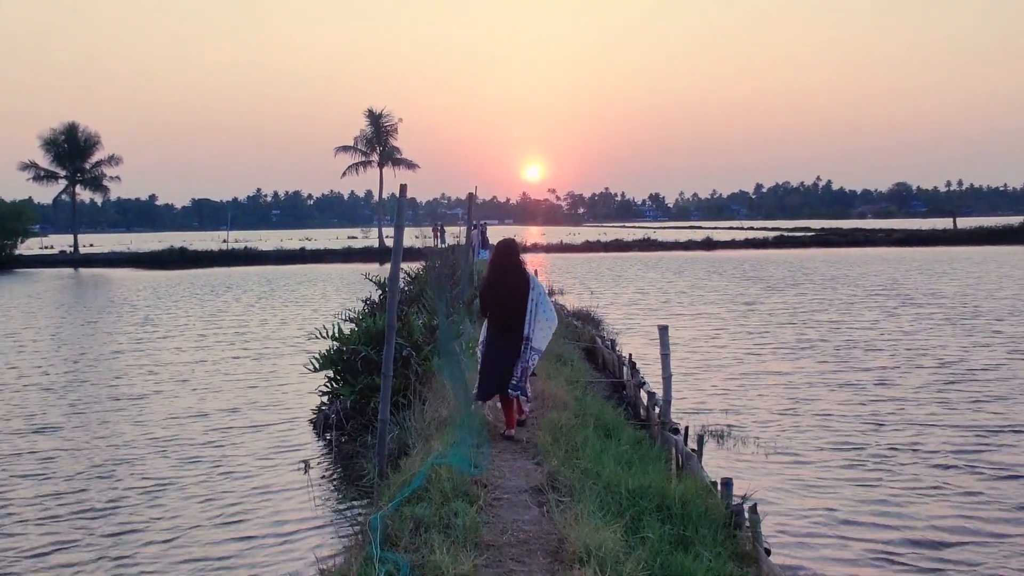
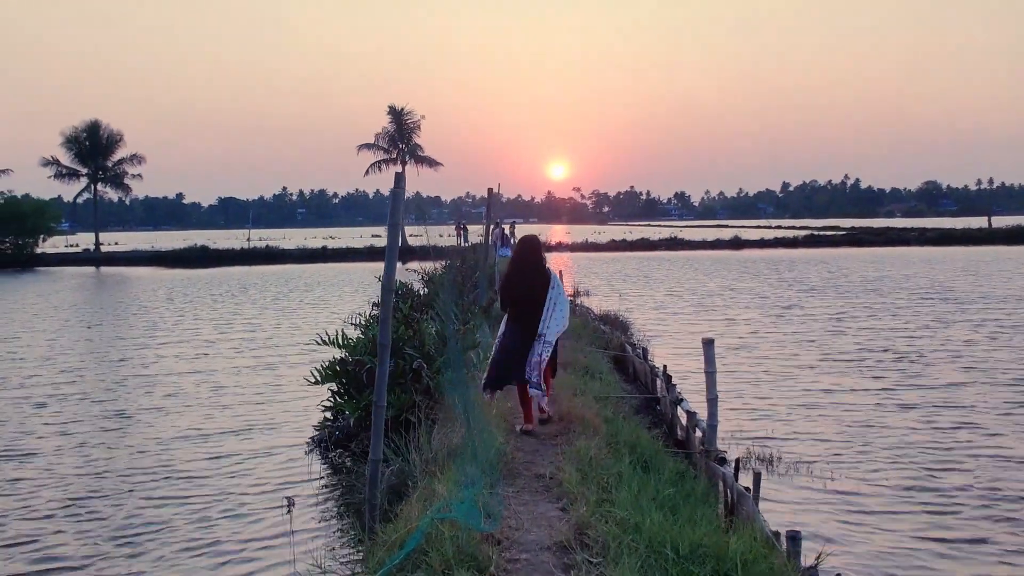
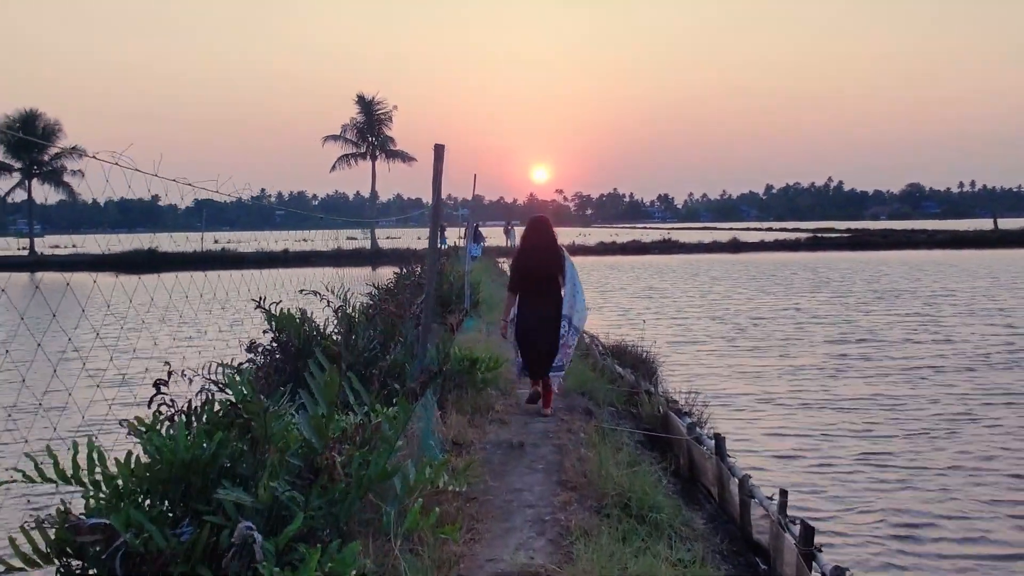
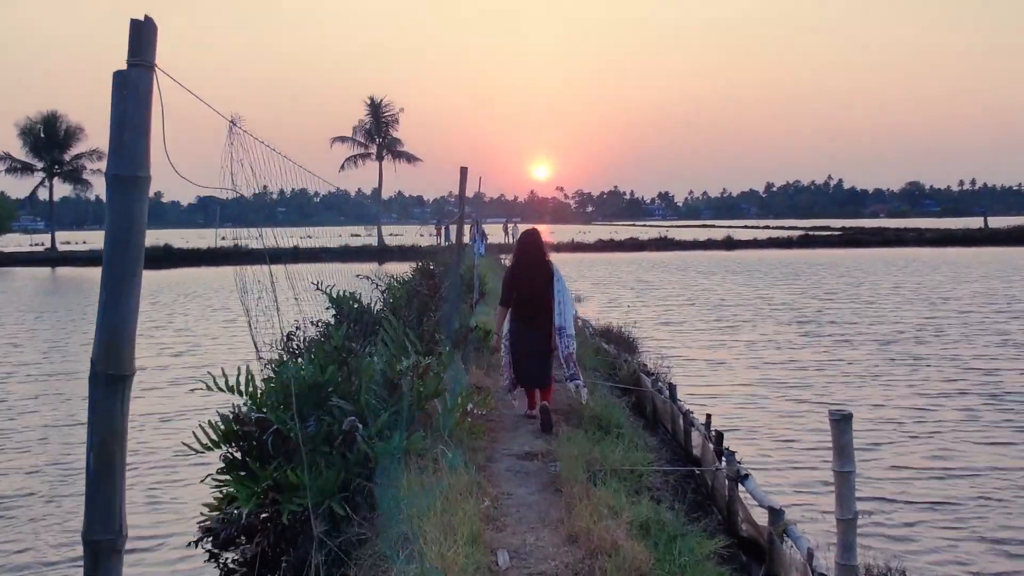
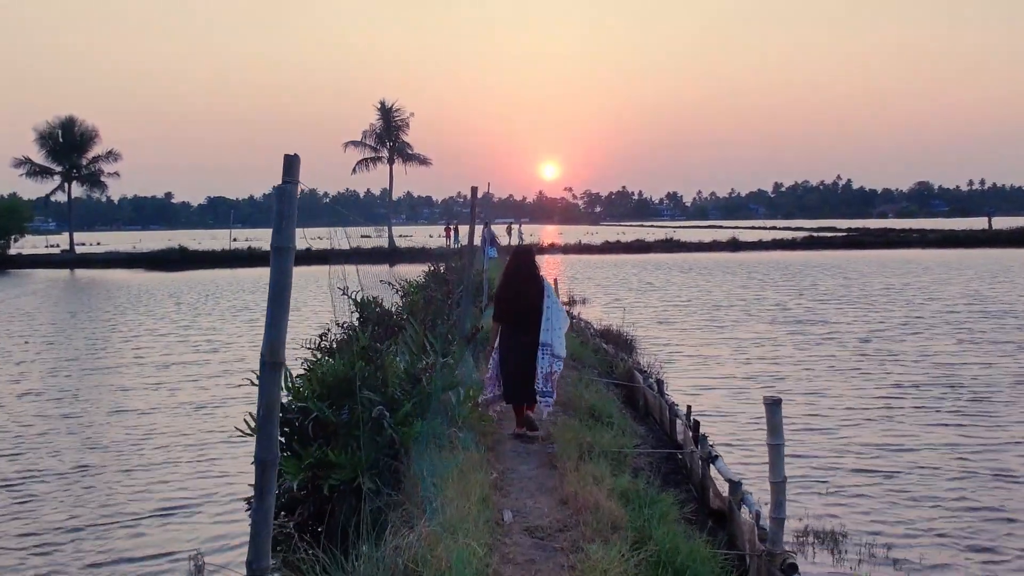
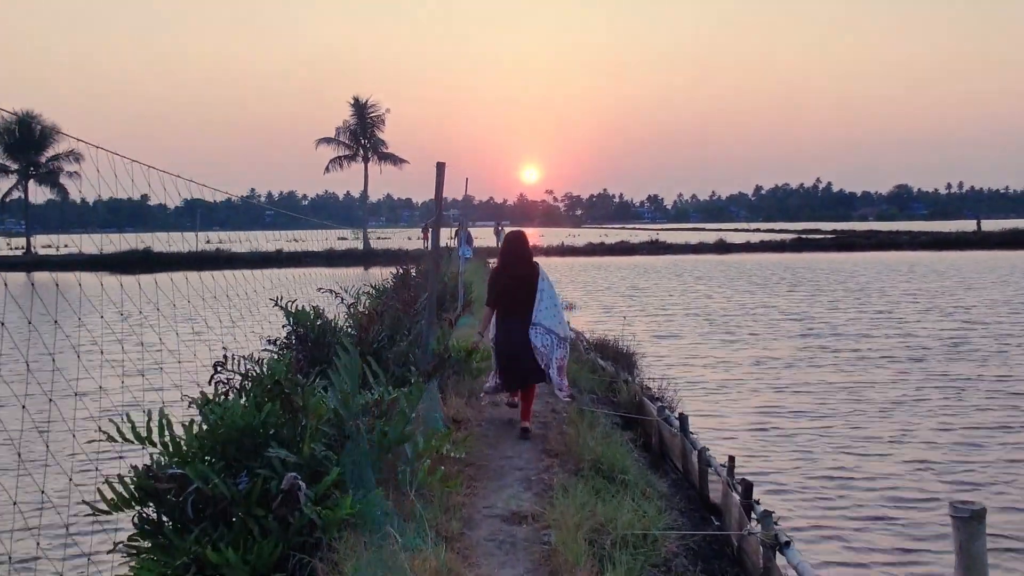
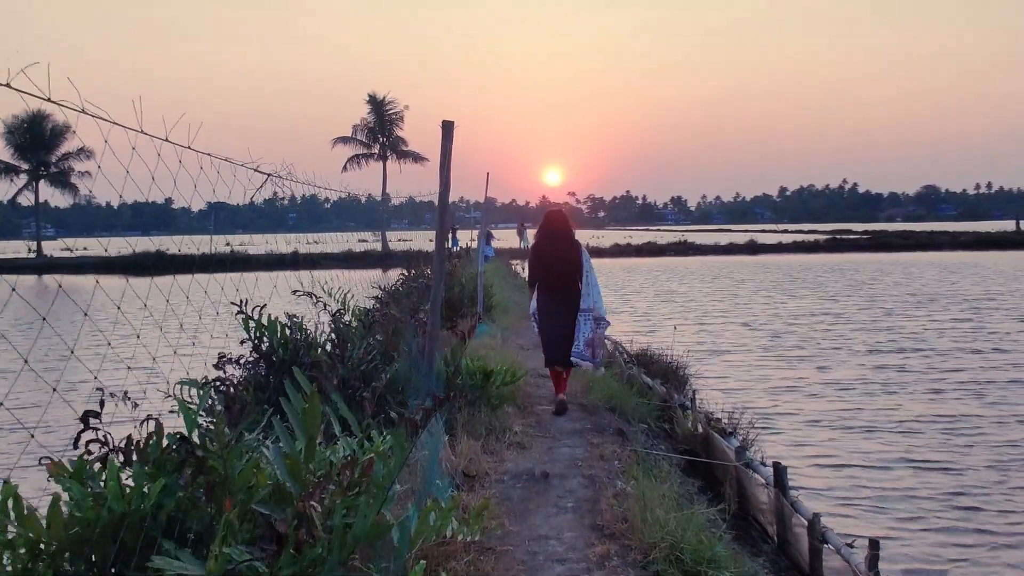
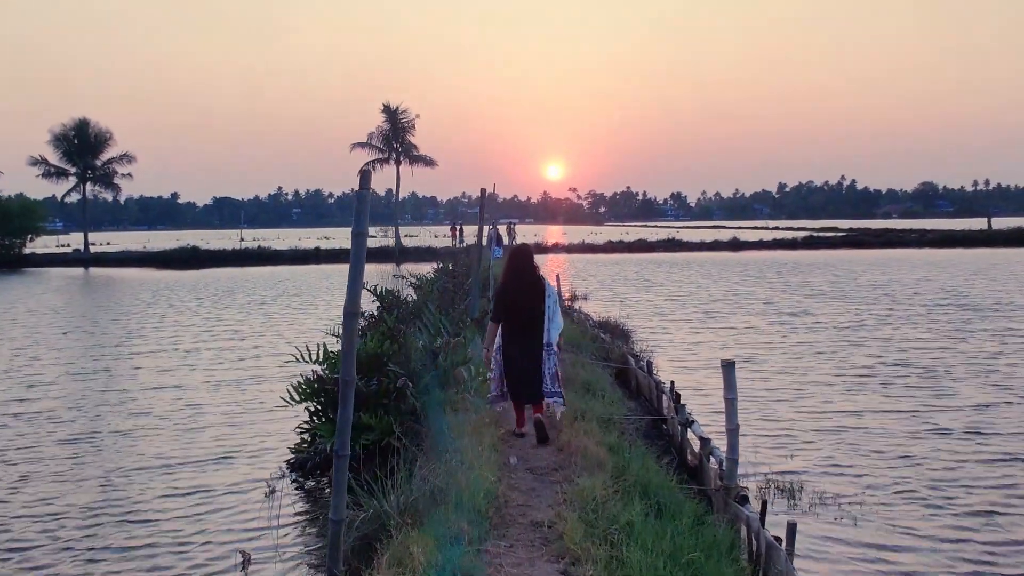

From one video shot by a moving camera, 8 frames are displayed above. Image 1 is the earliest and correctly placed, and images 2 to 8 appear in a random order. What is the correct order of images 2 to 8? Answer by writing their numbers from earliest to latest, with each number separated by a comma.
2, 8, 5, 4, 6, 3, 7
